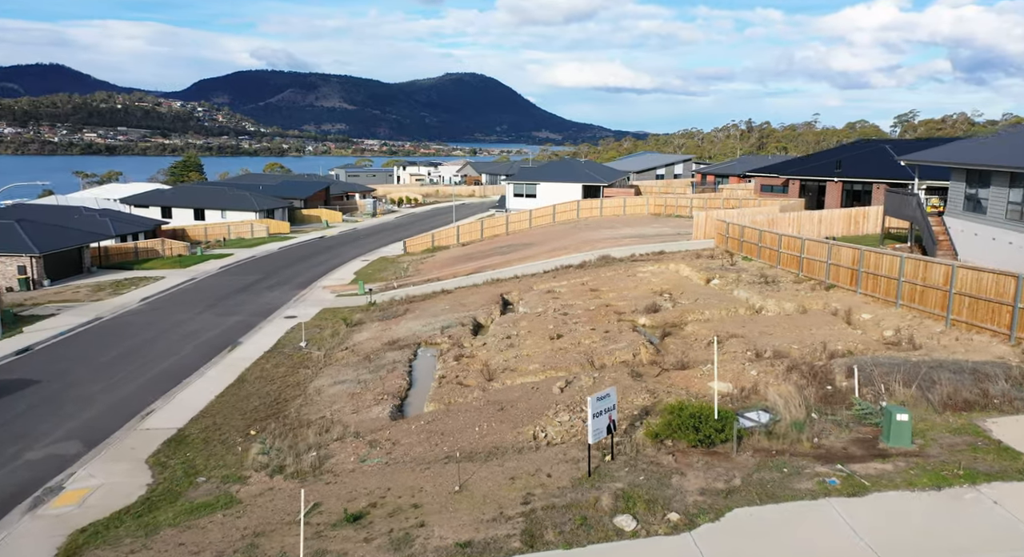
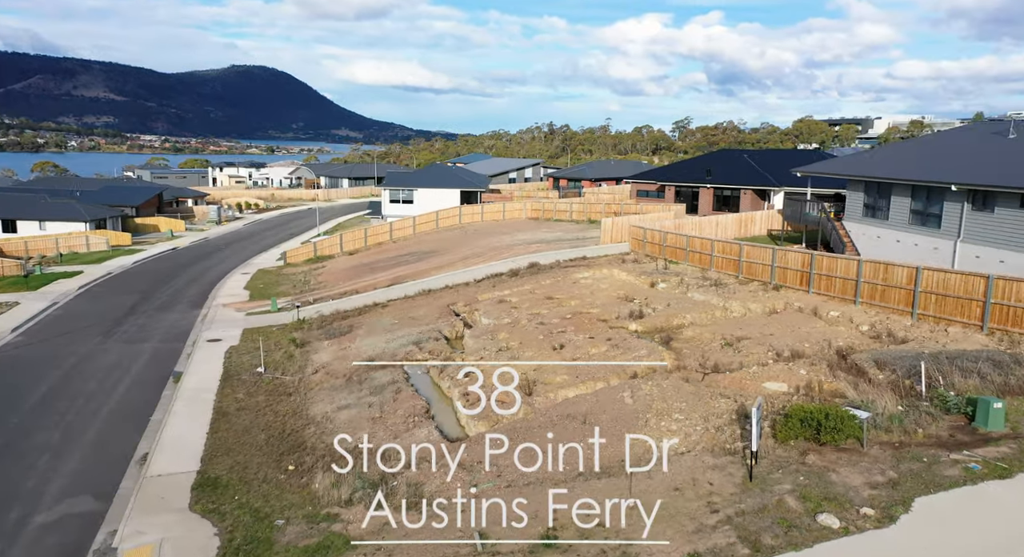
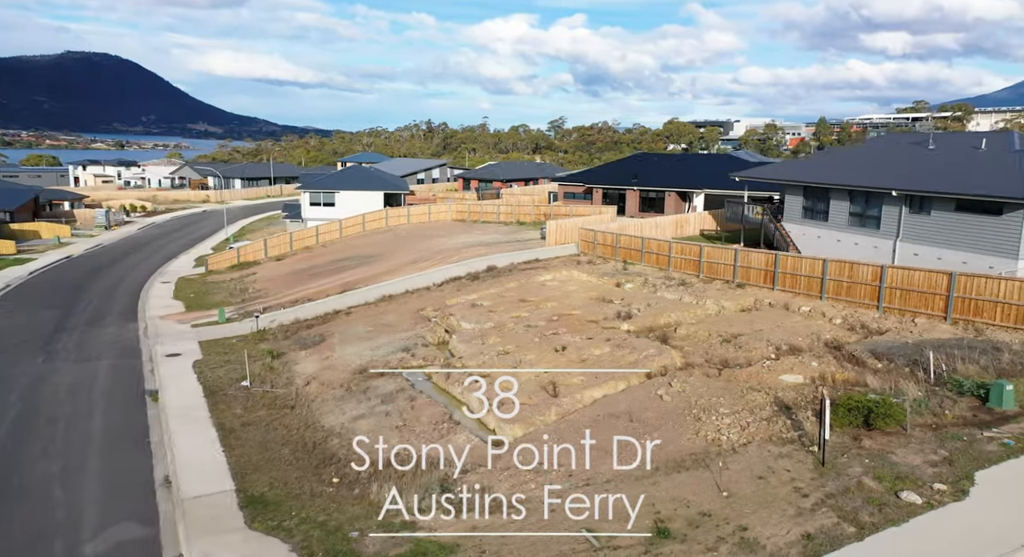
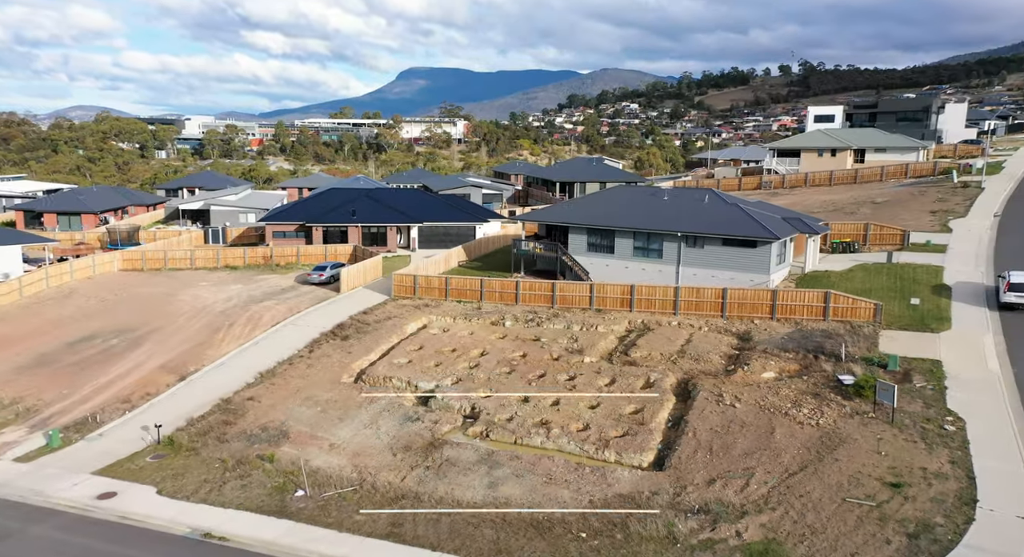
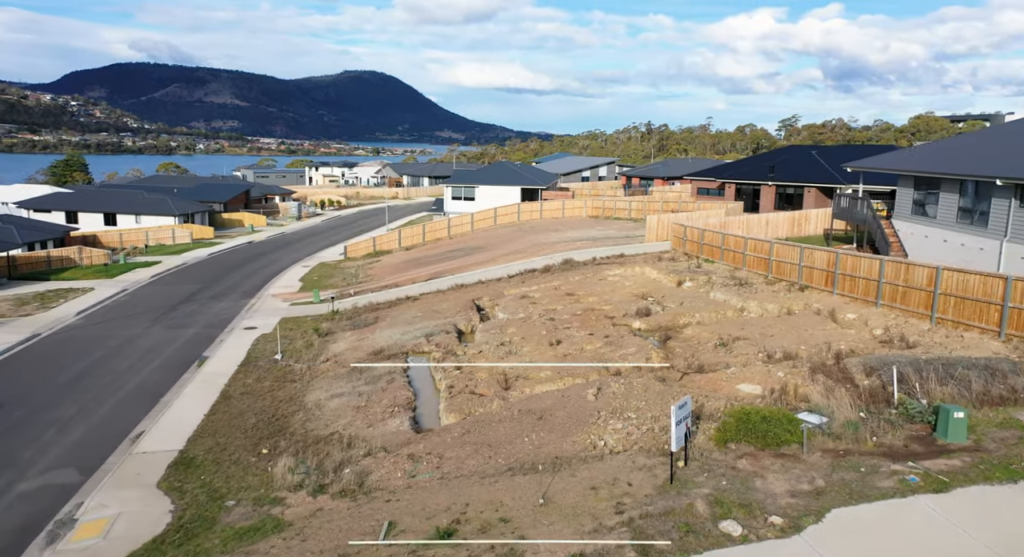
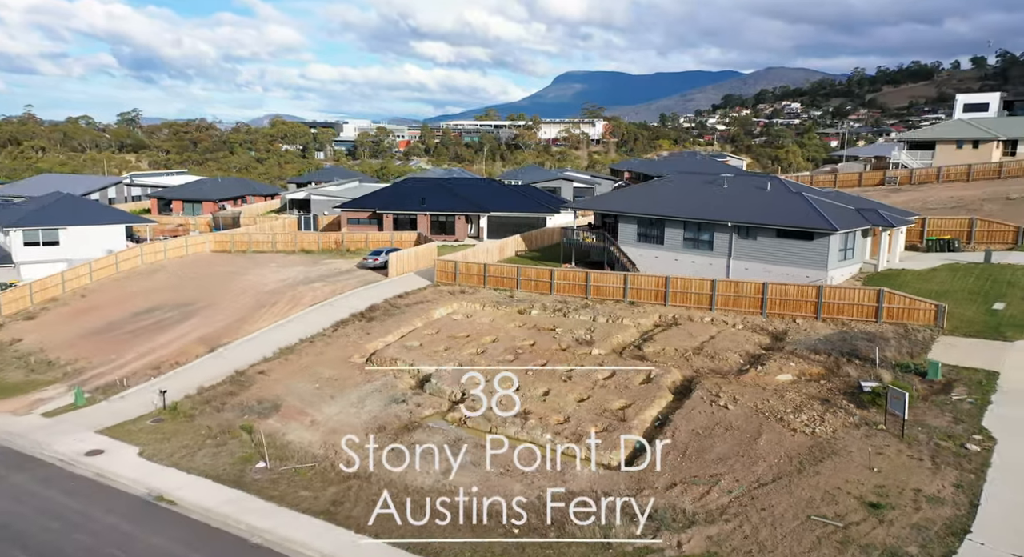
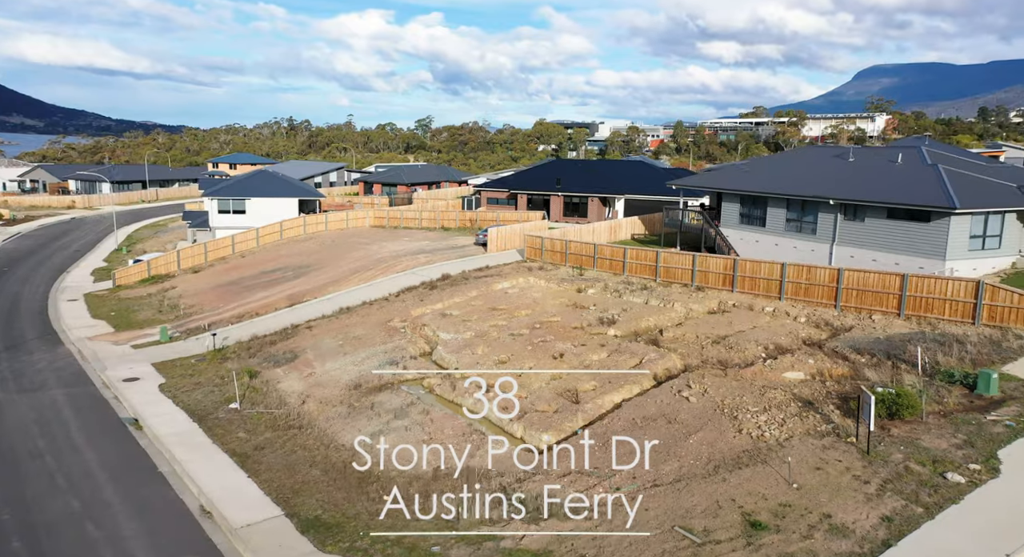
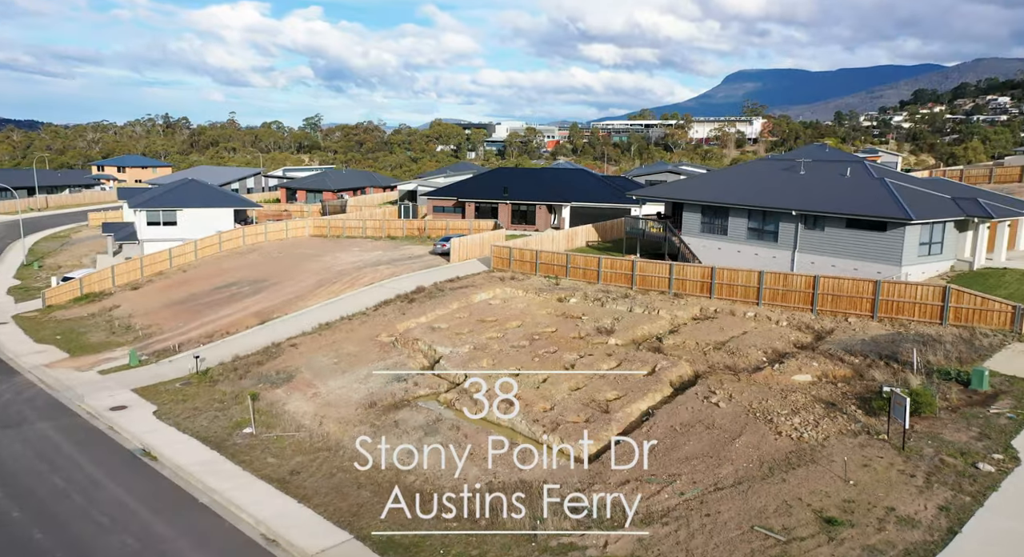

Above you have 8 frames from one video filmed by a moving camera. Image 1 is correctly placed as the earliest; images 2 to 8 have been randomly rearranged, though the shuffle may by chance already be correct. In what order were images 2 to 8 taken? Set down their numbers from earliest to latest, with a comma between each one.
5, 2, 3, 7, 8, 6, 4
